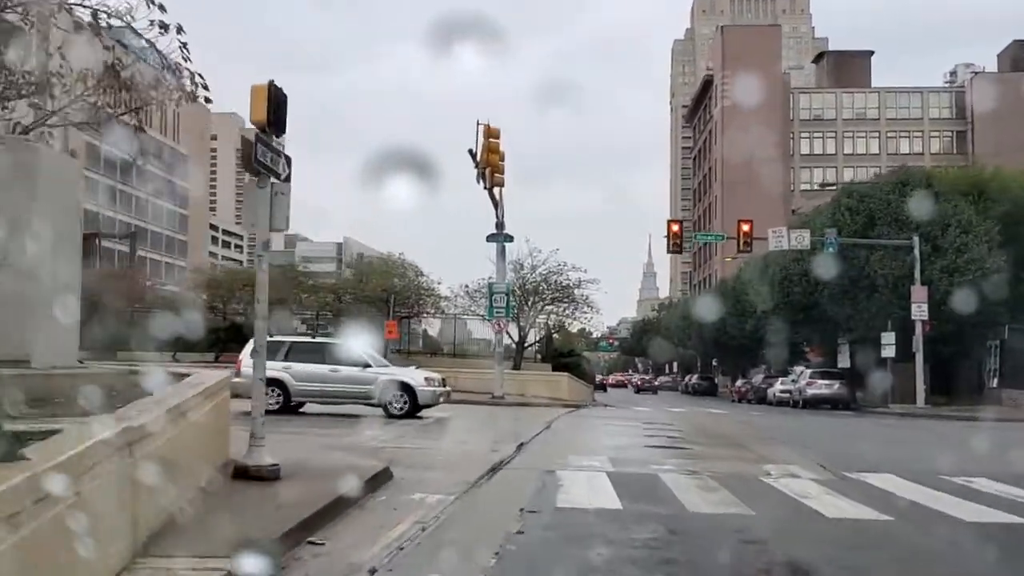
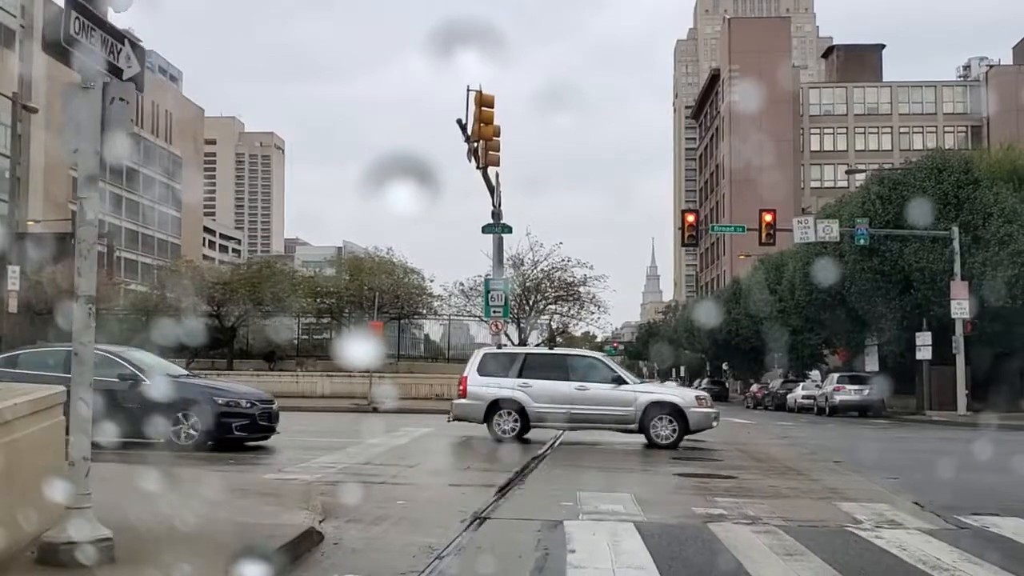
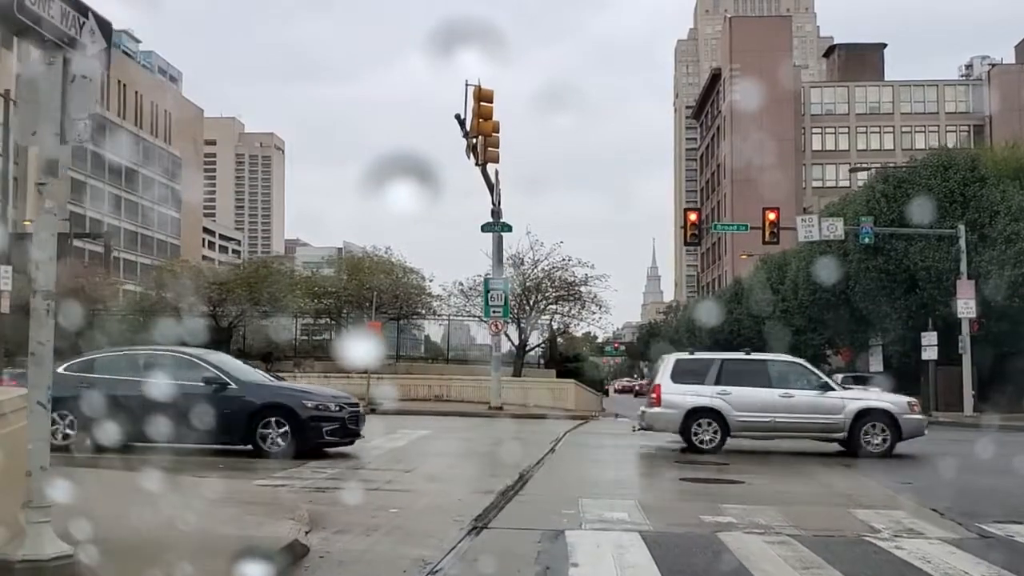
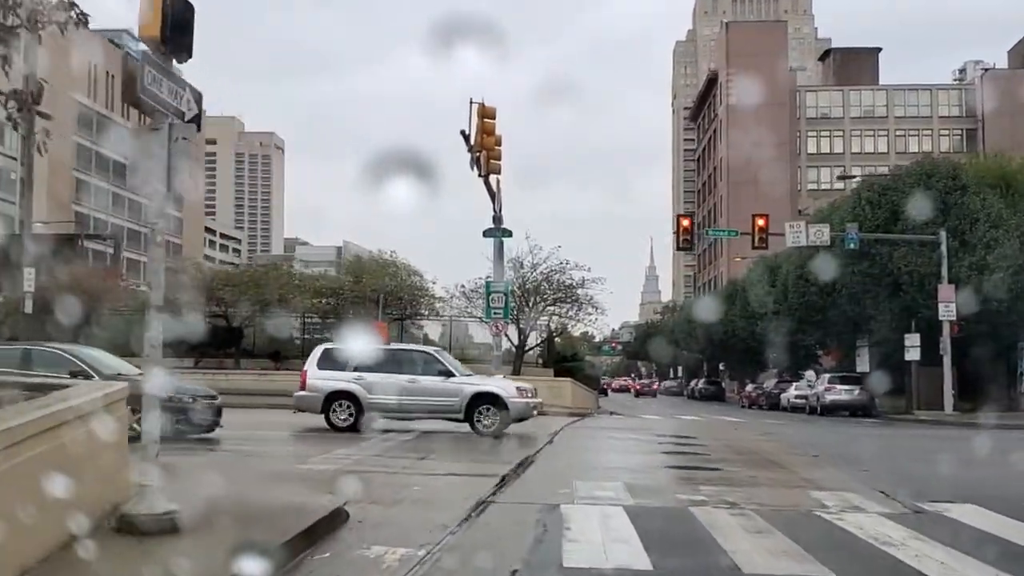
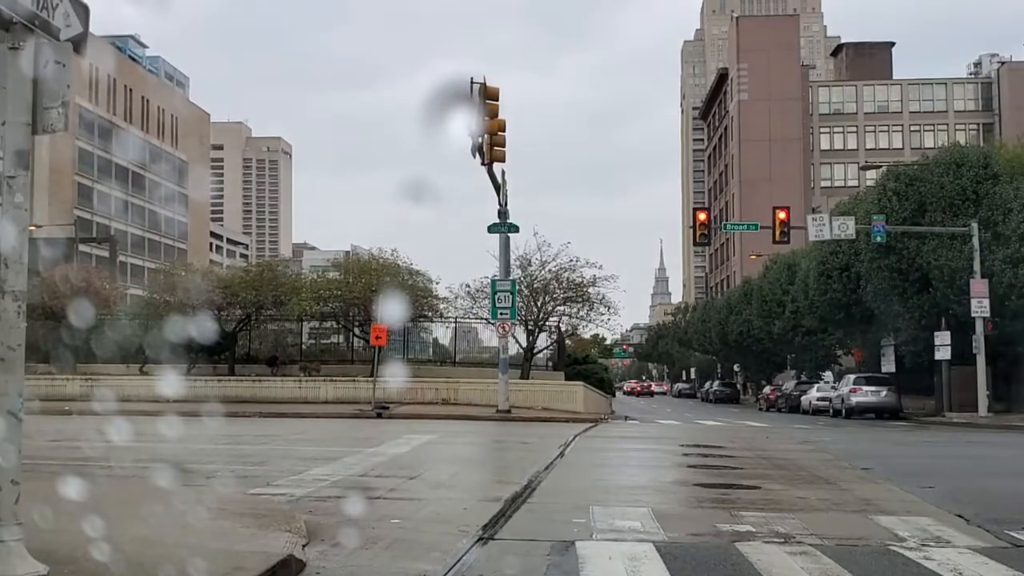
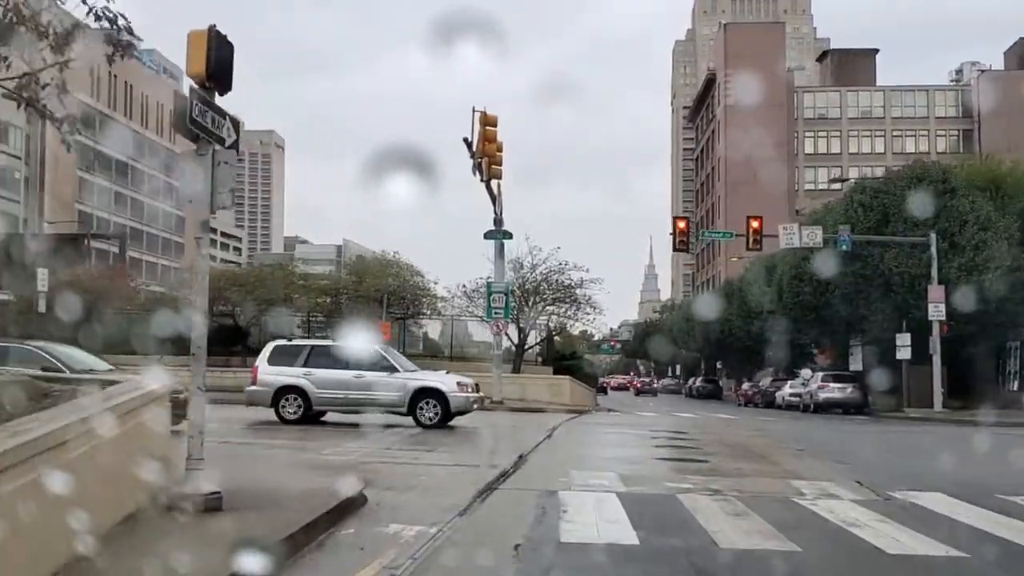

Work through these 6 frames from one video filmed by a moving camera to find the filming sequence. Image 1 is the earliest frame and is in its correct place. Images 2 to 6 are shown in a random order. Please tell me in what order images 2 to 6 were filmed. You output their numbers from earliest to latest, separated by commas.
6, 4, 2, 3, 5
